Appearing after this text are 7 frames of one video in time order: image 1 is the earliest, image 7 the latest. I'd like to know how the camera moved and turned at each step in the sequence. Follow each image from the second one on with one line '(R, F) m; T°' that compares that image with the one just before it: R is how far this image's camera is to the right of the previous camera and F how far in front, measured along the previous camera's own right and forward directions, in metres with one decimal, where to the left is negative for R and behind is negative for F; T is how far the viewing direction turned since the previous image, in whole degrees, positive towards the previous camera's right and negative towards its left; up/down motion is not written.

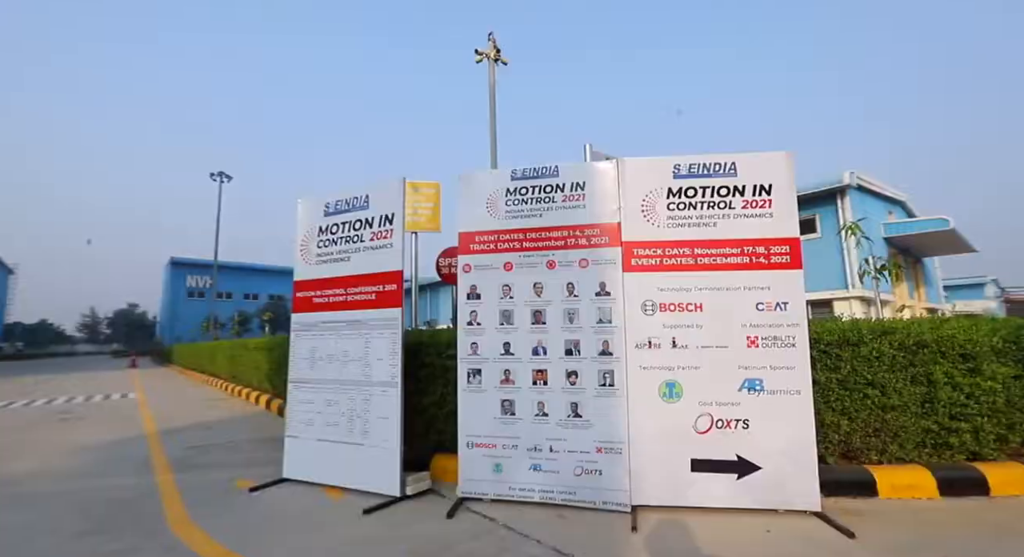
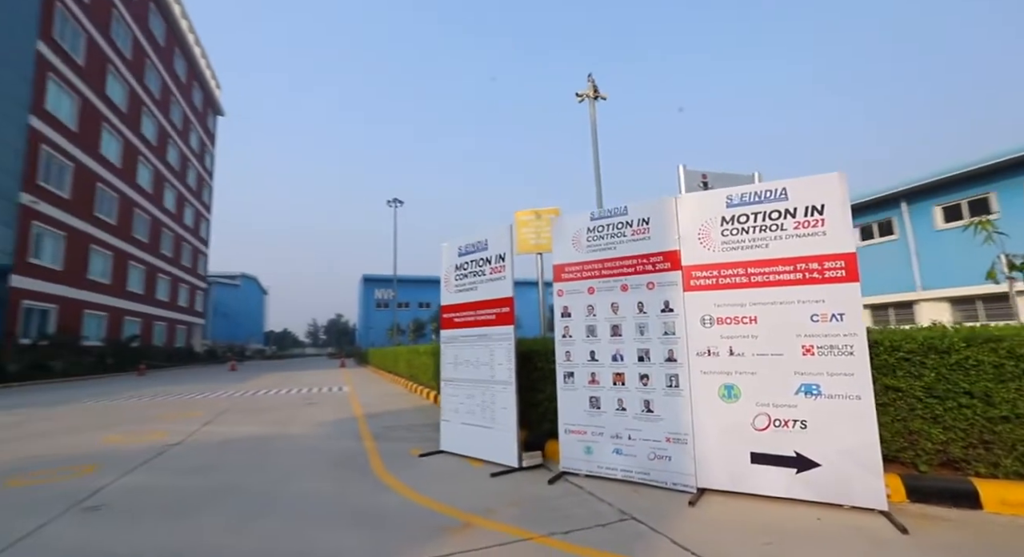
(+0.7, -0.9) m; -19°
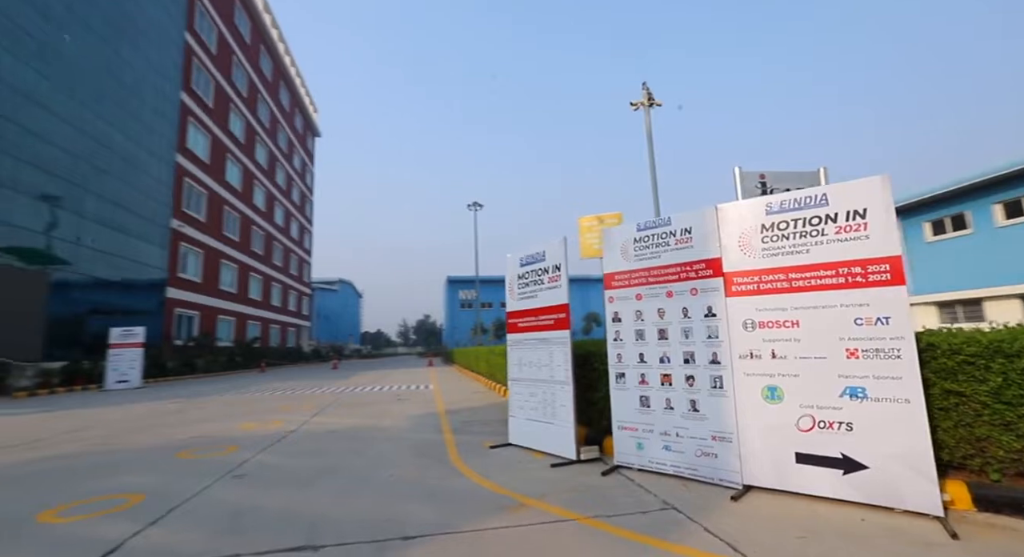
(+0.3, -0.5) m; -10°
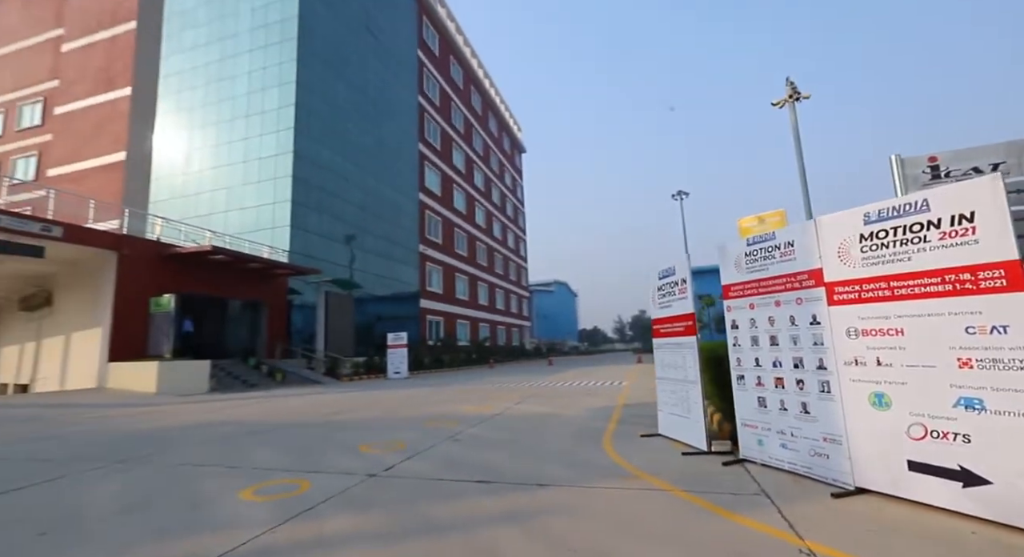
(+1.1, -1.0) m; -26°
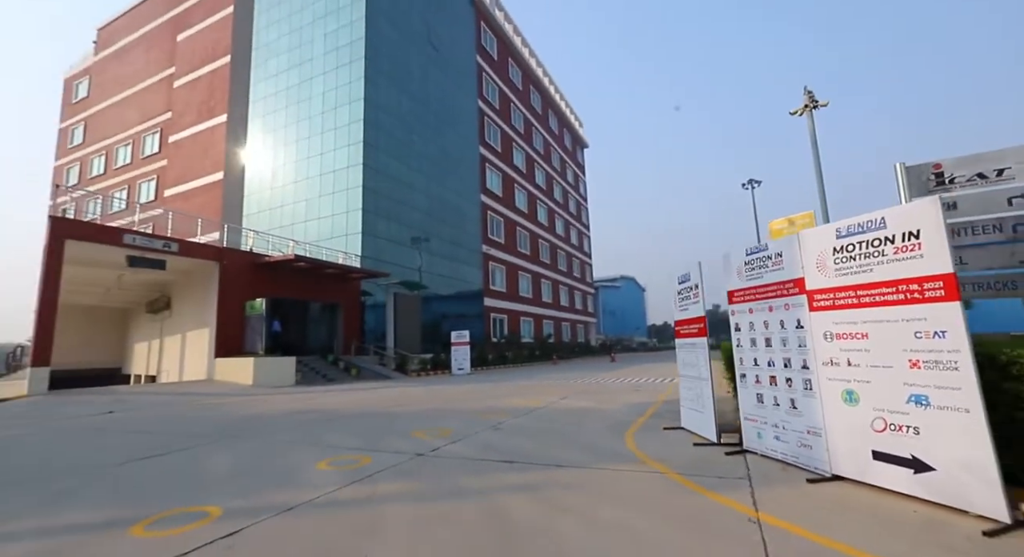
(+0.6, -0.8) m; -8°
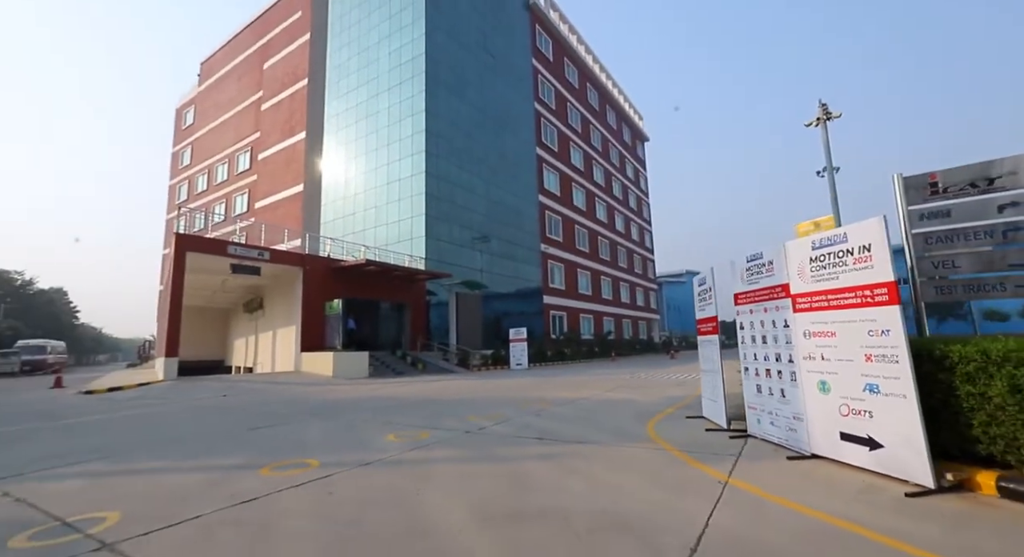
(+0.5, -1.1) m; -8°
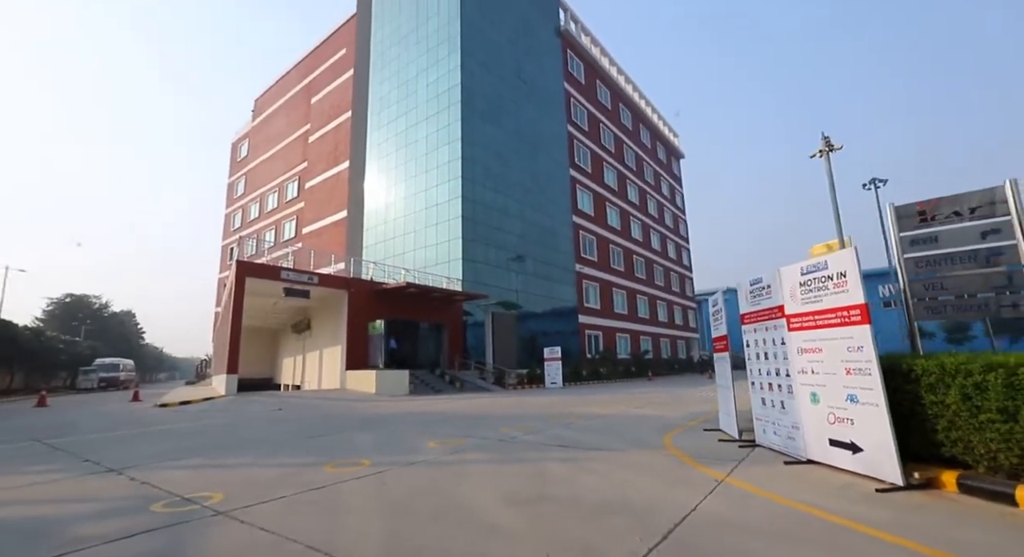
(+0.2, -0.9) m; -4°
